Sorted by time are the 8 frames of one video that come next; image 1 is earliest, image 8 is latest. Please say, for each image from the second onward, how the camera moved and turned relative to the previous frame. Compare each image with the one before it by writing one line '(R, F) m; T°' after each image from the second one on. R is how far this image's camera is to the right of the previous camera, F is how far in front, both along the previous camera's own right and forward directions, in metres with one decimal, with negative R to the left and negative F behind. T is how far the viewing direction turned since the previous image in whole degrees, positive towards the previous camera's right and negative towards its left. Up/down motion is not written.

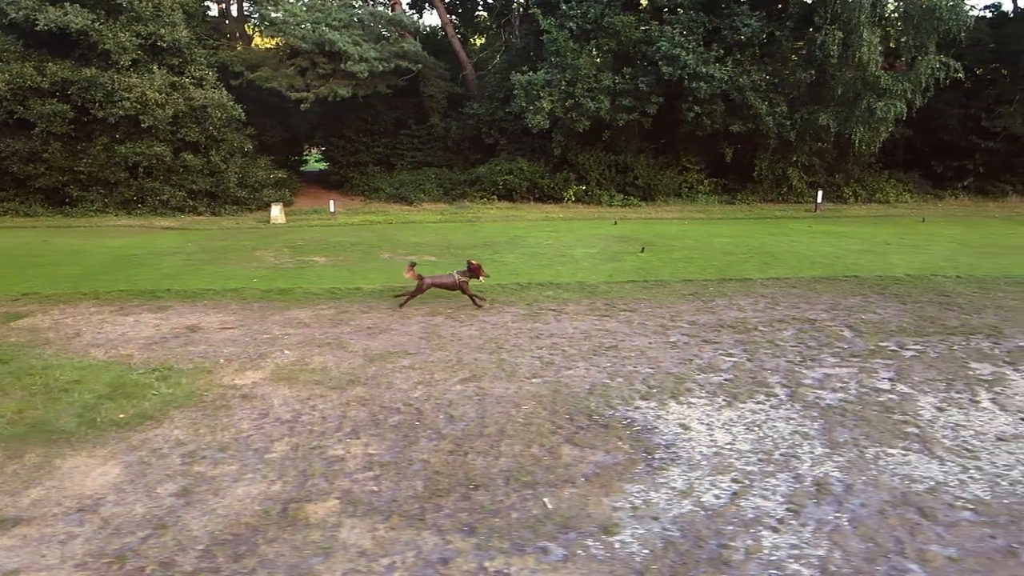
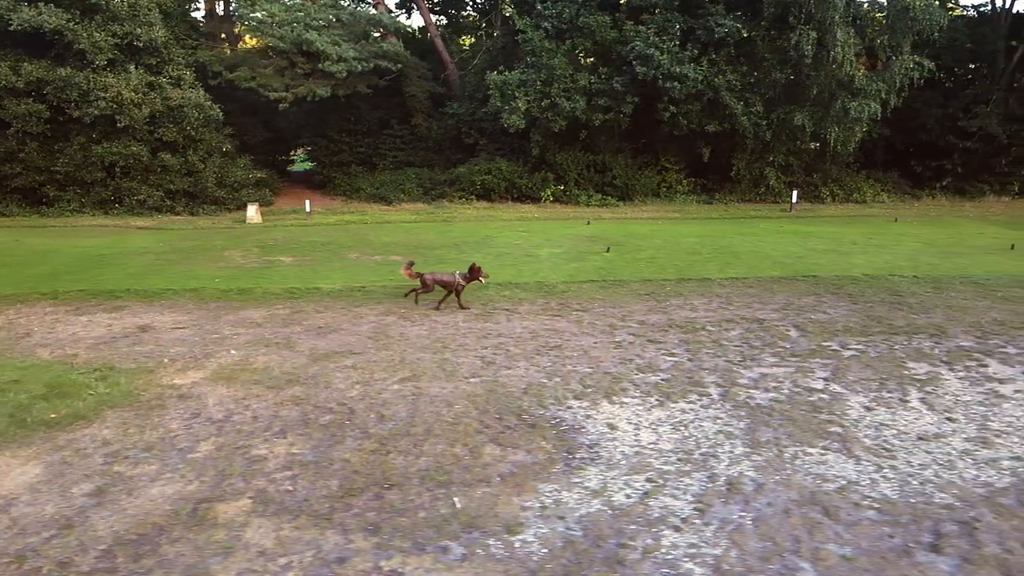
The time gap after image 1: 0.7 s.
(+0.4, 0.0) m; 0°
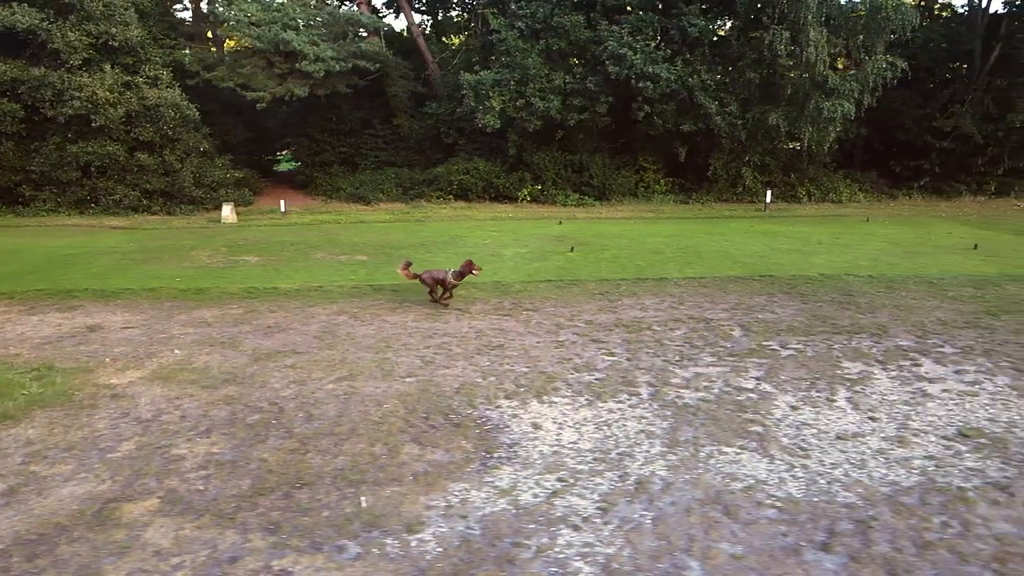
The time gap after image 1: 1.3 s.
(+0.4, 0.0) m; 0°
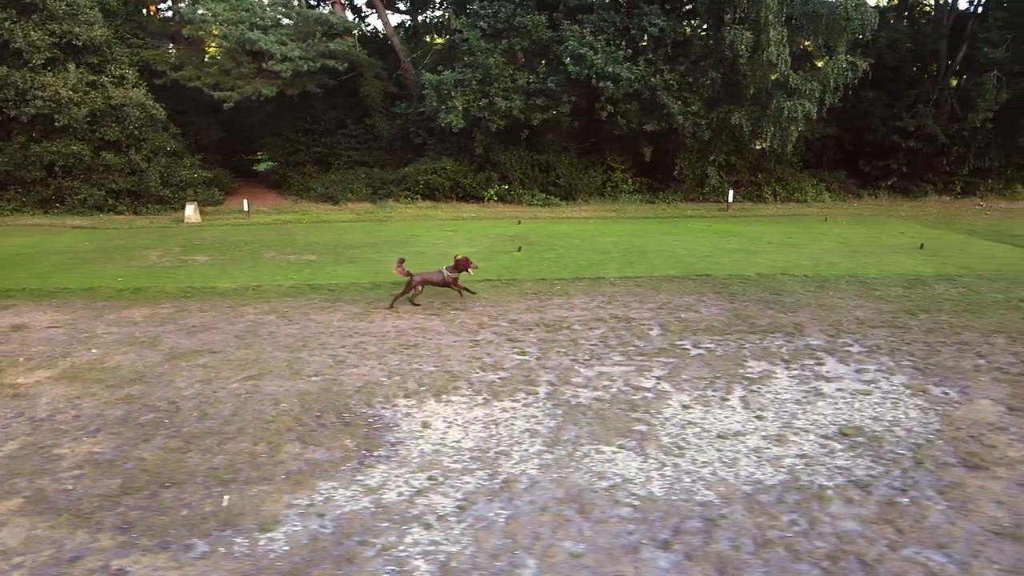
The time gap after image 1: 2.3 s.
(+0.6, 0.0) m; 0°
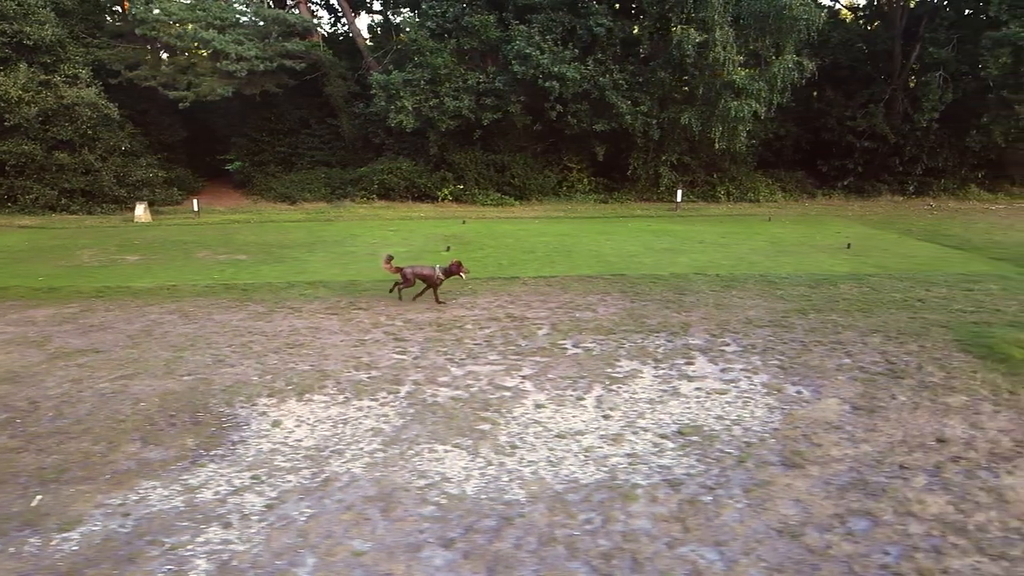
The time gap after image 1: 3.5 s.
(+0.8, 0.0) m; 0°
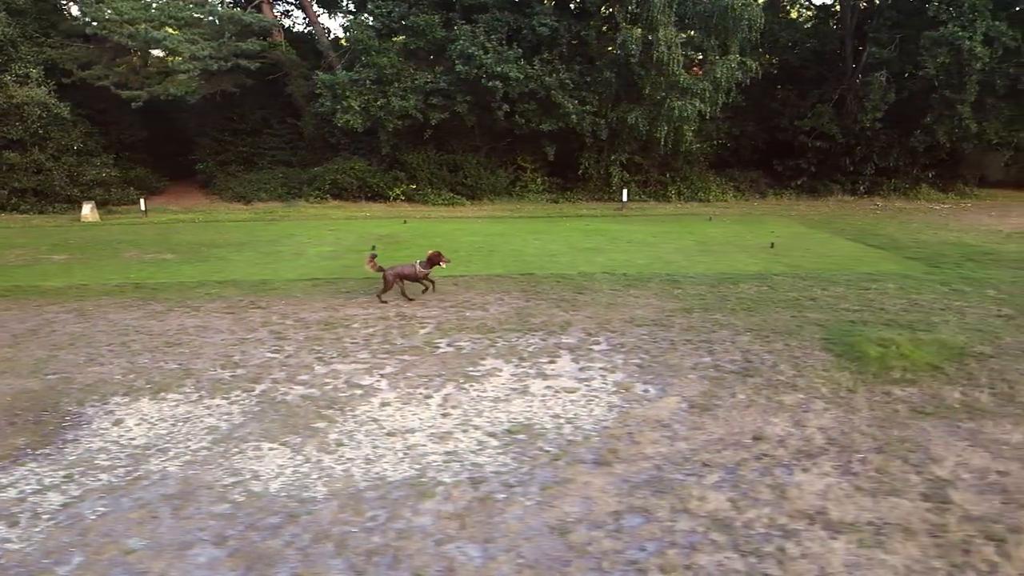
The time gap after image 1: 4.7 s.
(+0.8, 0.0) m; 0°
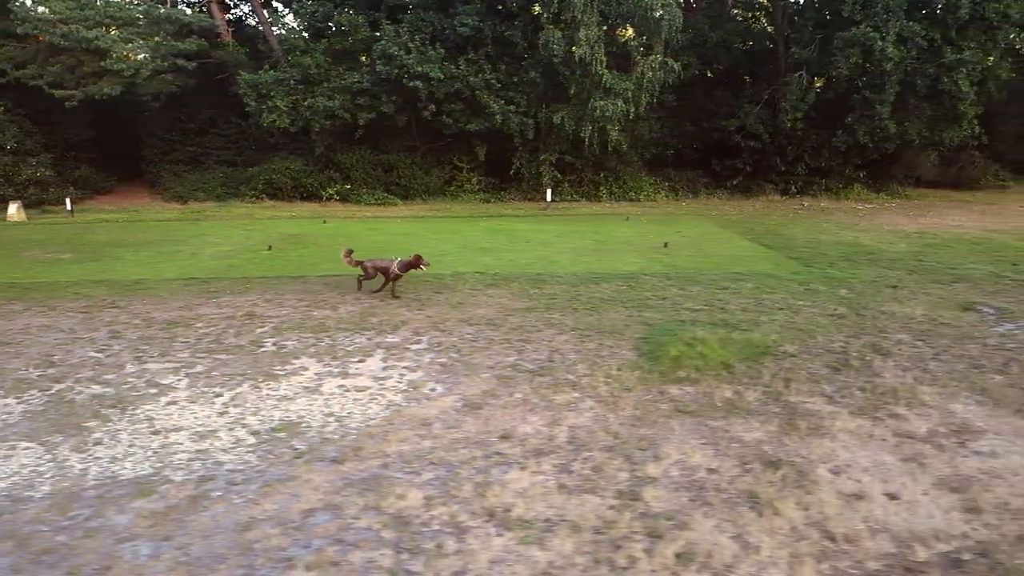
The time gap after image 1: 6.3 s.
(+1.2, 0.0) m; 0°
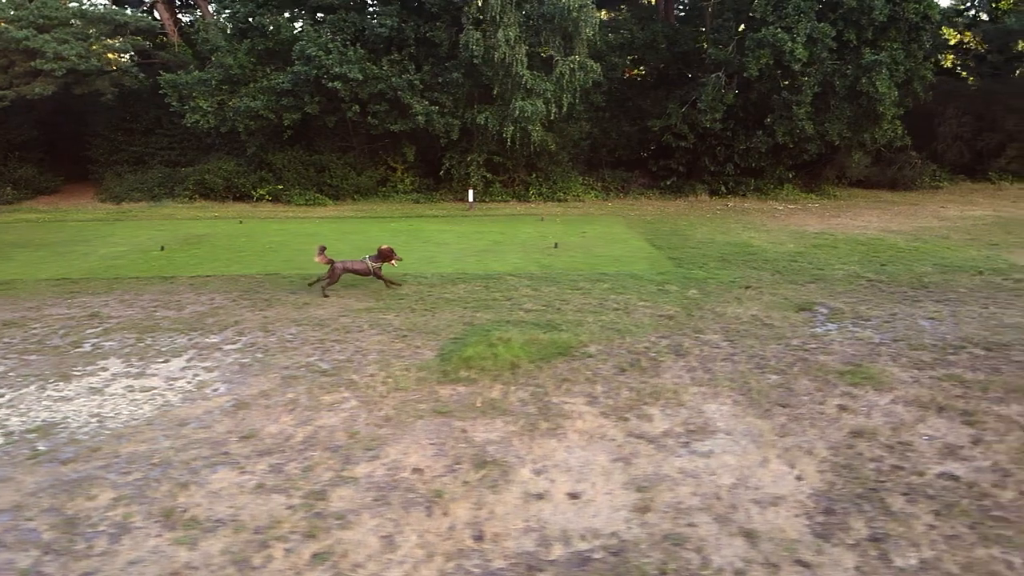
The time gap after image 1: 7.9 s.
(+1.2, 0.0) m; +1°
